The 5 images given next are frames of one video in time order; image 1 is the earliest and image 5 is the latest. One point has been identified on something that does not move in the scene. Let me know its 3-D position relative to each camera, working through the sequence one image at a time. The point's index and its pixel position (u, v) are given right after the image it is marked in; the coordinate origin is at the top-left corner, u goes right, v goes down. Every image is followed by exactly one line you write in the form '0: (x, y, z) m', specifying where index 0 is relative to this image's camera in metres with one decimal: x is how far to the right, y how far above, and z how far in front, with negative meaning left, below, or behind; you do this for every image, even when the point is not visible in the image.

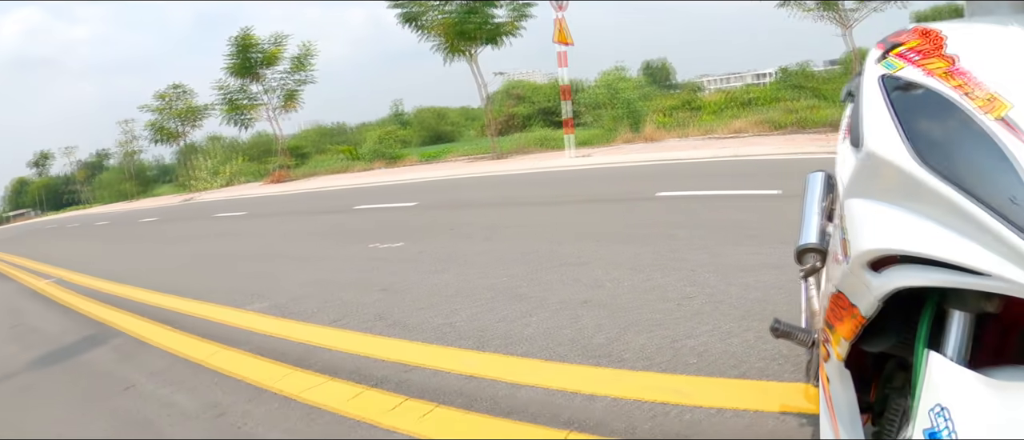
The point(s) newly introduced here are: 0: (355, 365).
0: (-0.8, -0.8, +3.4) m
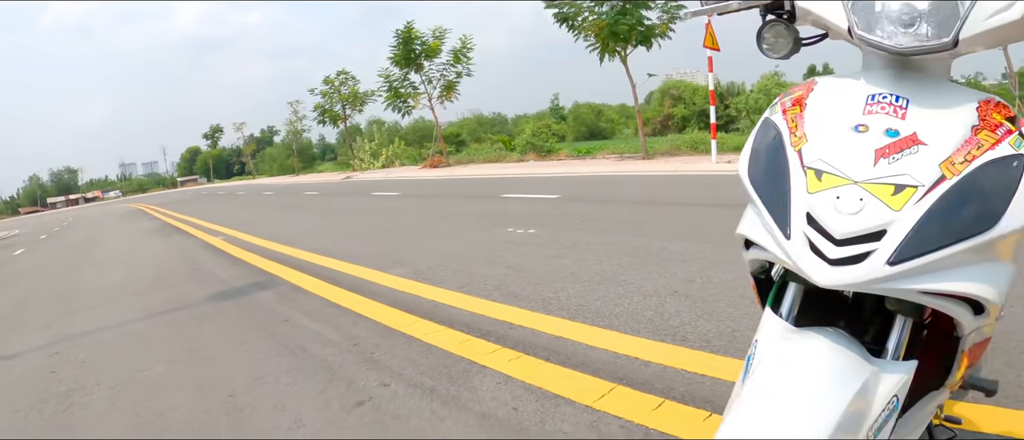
0: (-0.3, -0.6, +4.1) m
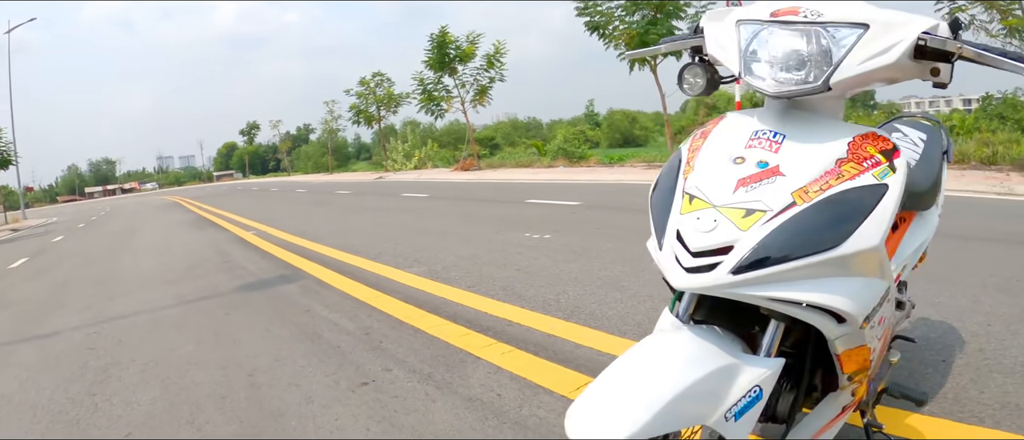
0: (-0.3, -0.6, +4.4) m
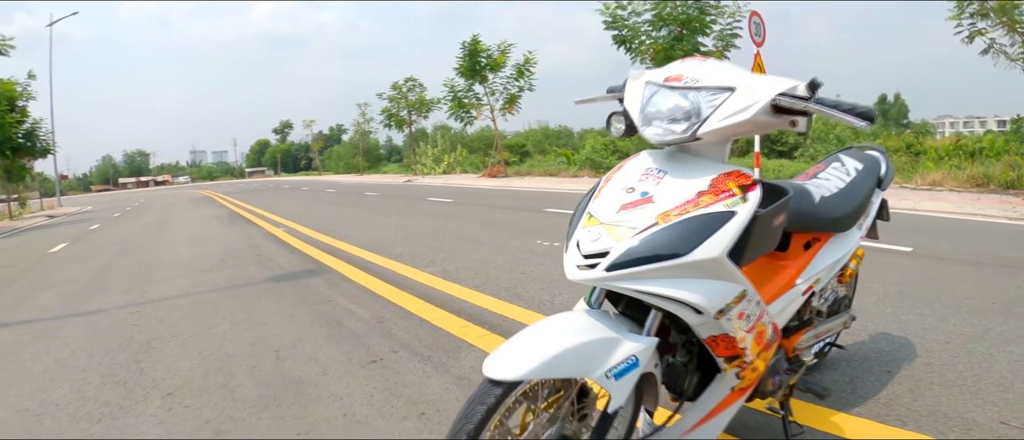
0: (-0.3, -0.7, +4.9) m
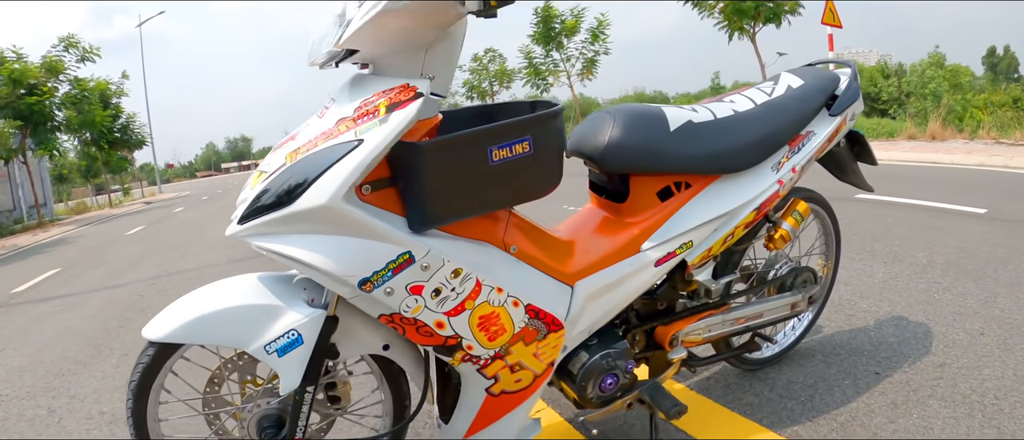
0: (-0.5, -0.5, +4.5) m
